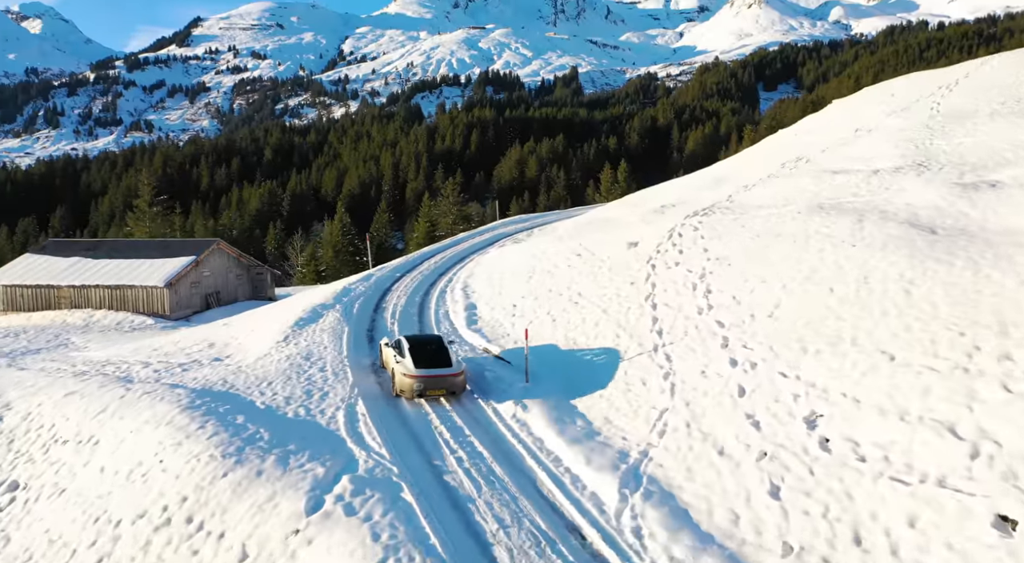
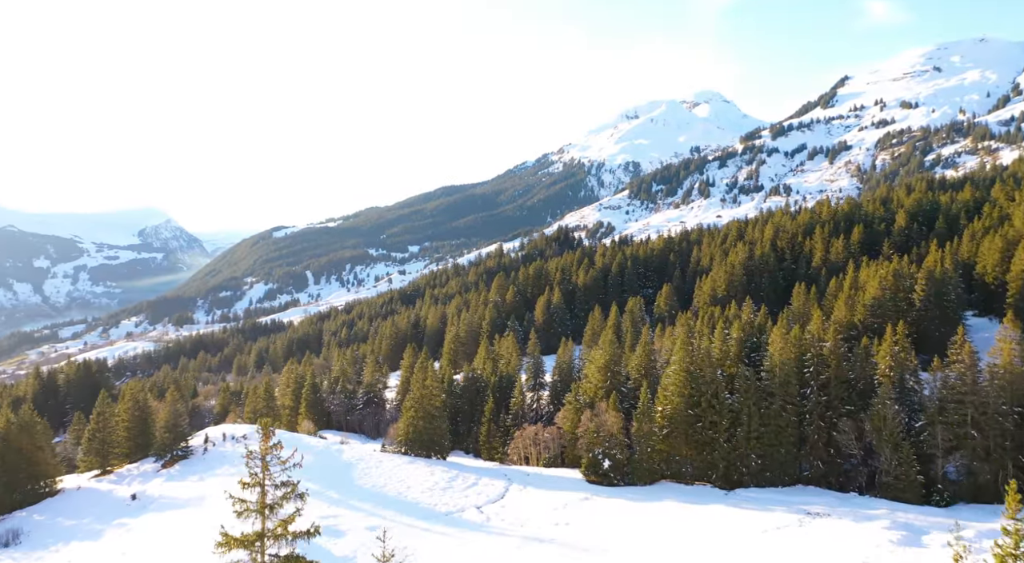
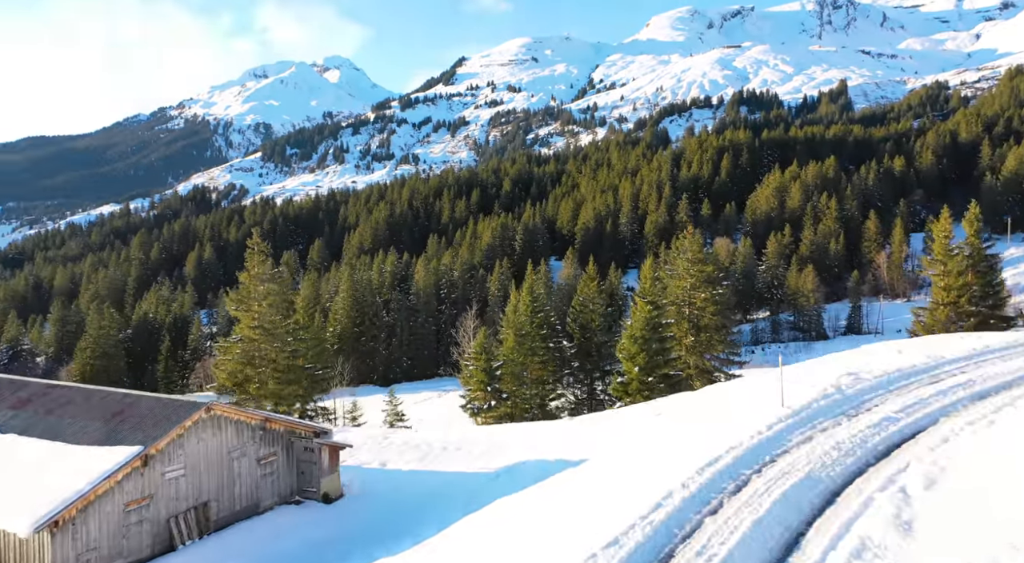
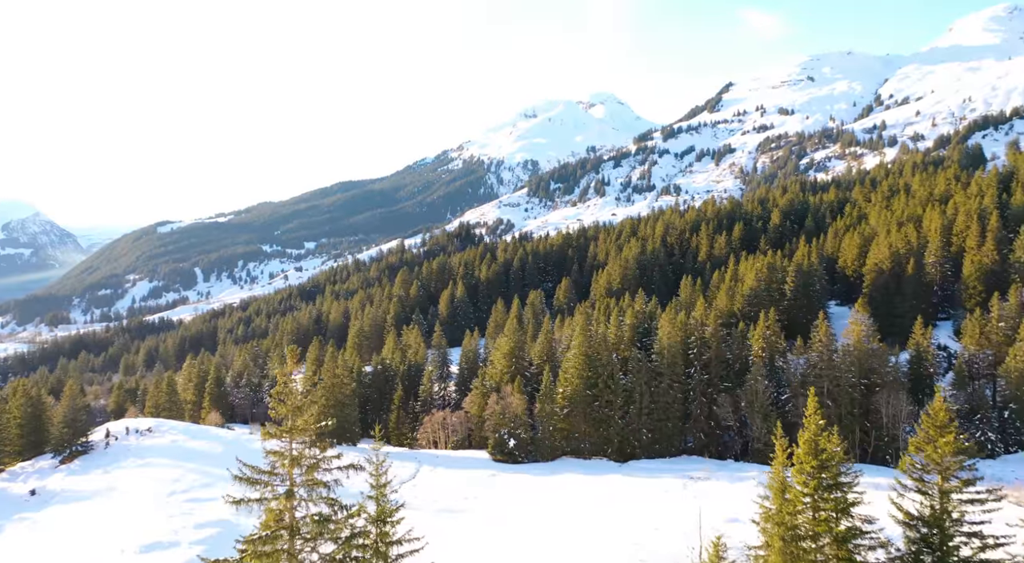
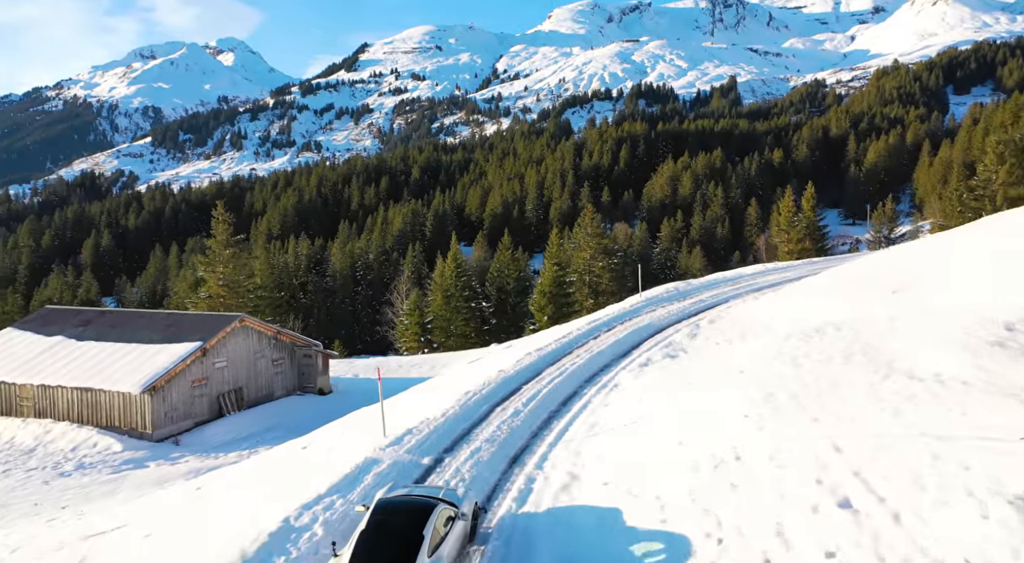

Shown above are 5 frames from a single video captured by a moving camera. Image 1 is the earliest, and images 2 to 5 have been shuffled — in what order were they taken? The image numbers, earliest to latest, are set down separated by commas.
5, 3, 4, 2
